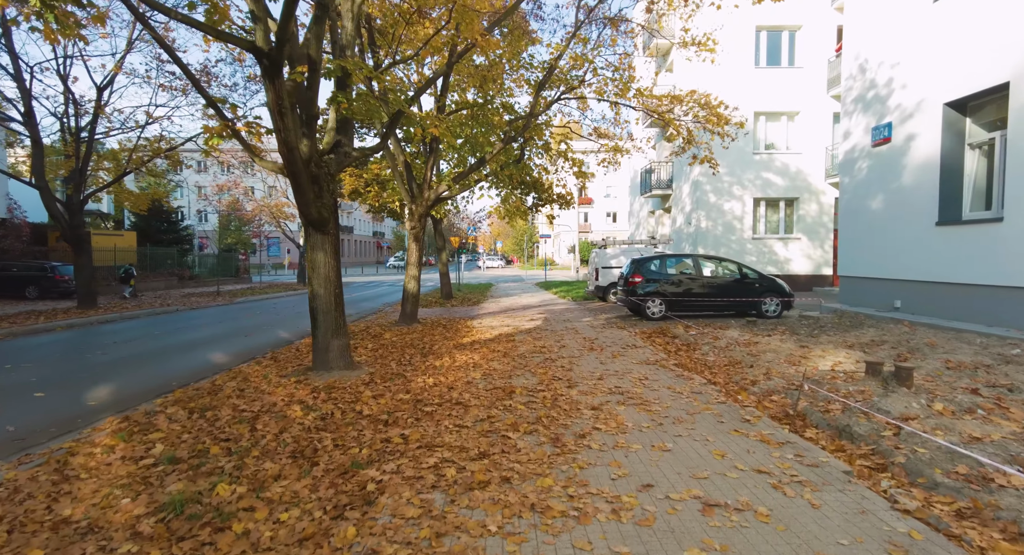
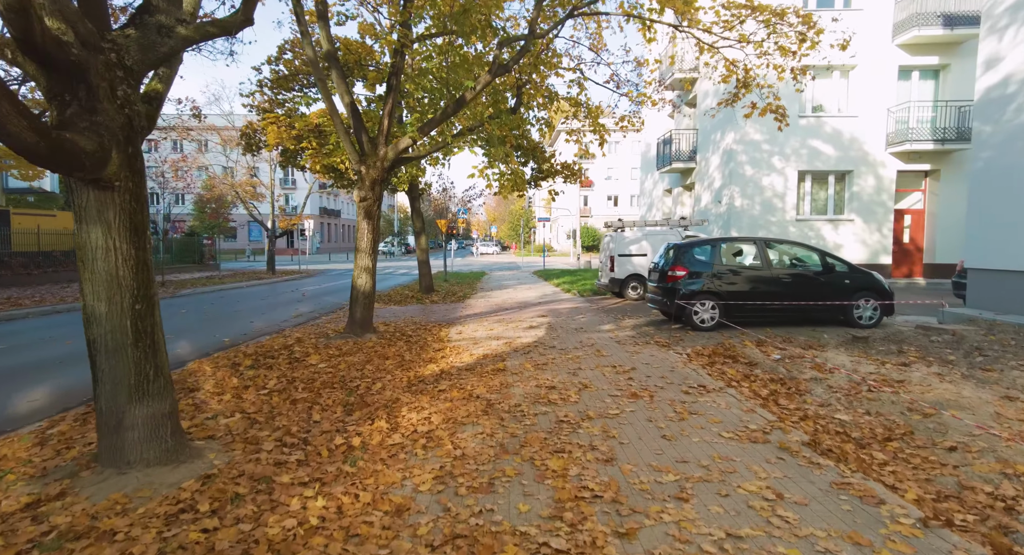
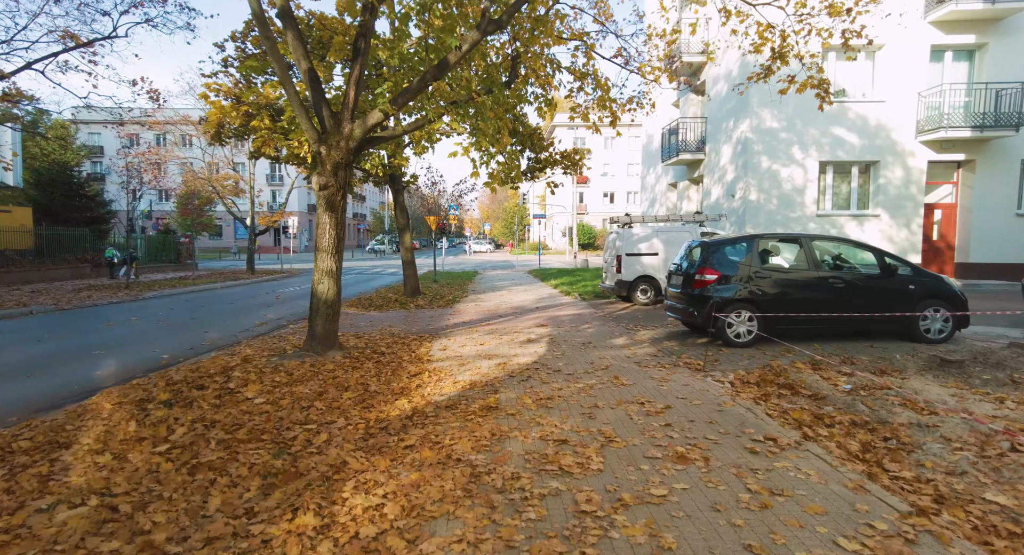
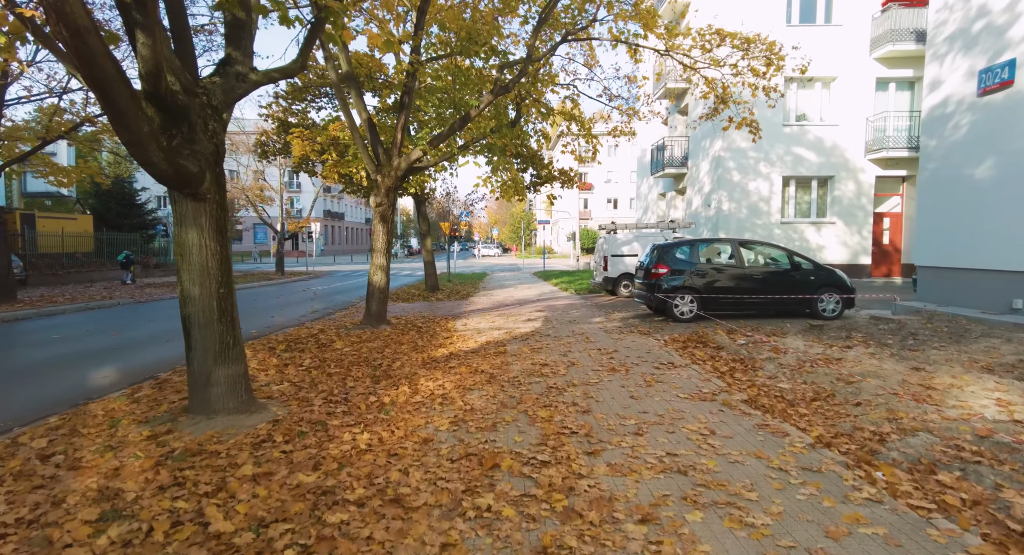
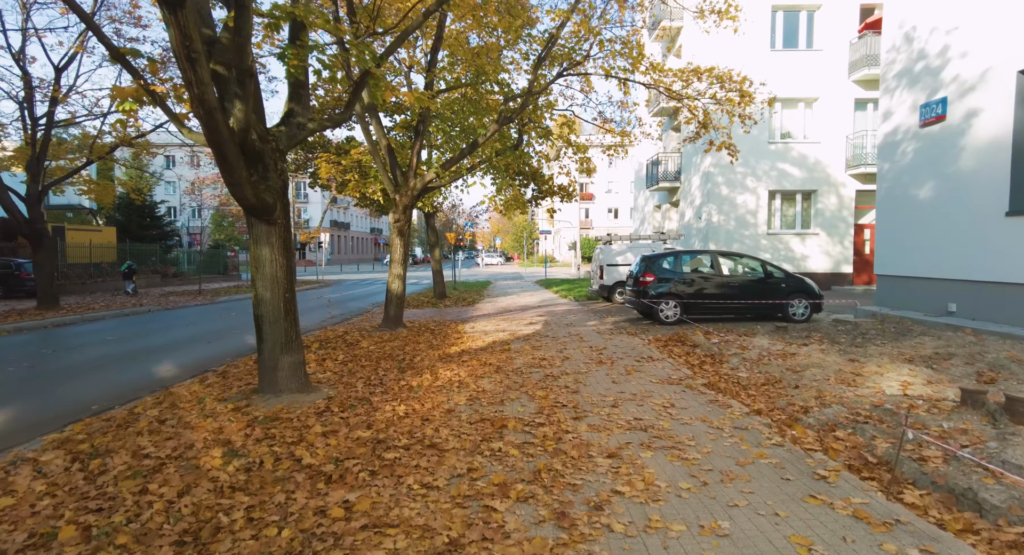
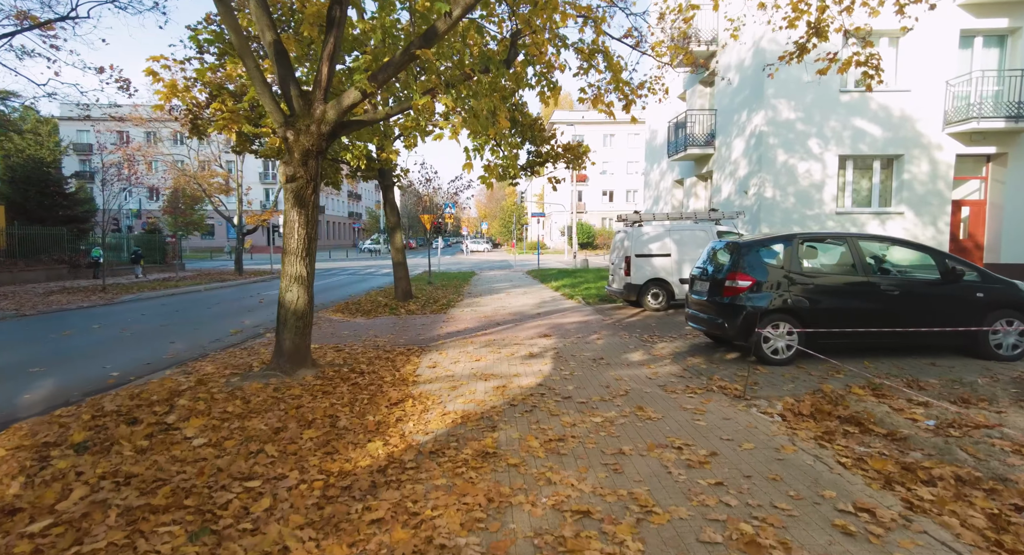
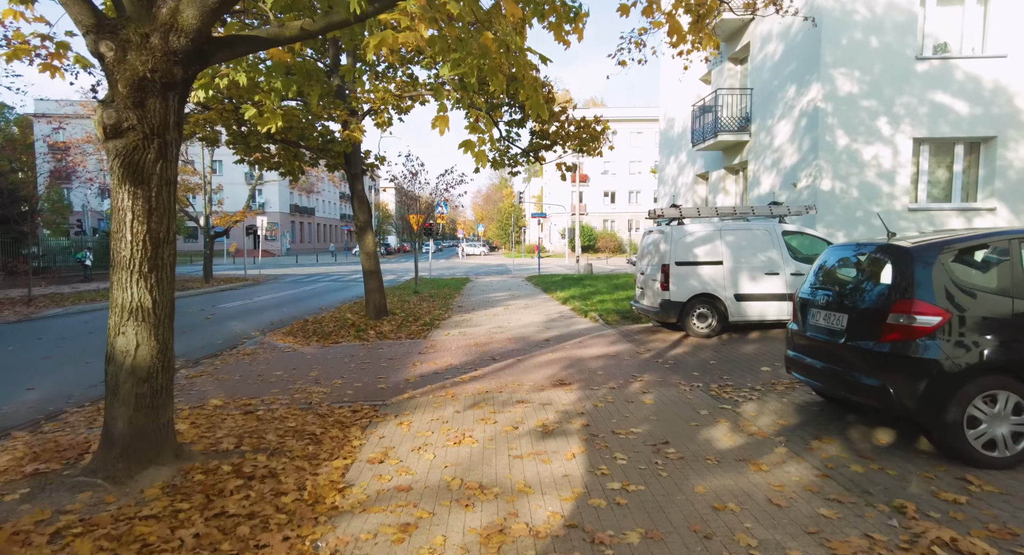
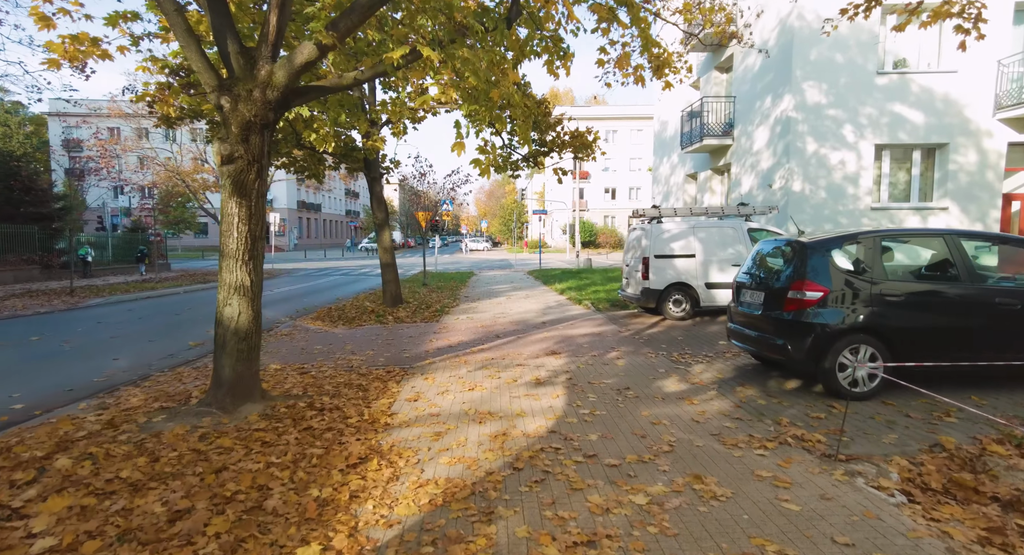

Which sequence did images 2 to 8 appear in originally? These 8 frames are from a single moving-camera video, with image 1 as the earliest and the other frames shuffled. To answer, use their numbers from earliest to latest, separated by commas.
5, 4, 2, 3, 6, 8, 7
